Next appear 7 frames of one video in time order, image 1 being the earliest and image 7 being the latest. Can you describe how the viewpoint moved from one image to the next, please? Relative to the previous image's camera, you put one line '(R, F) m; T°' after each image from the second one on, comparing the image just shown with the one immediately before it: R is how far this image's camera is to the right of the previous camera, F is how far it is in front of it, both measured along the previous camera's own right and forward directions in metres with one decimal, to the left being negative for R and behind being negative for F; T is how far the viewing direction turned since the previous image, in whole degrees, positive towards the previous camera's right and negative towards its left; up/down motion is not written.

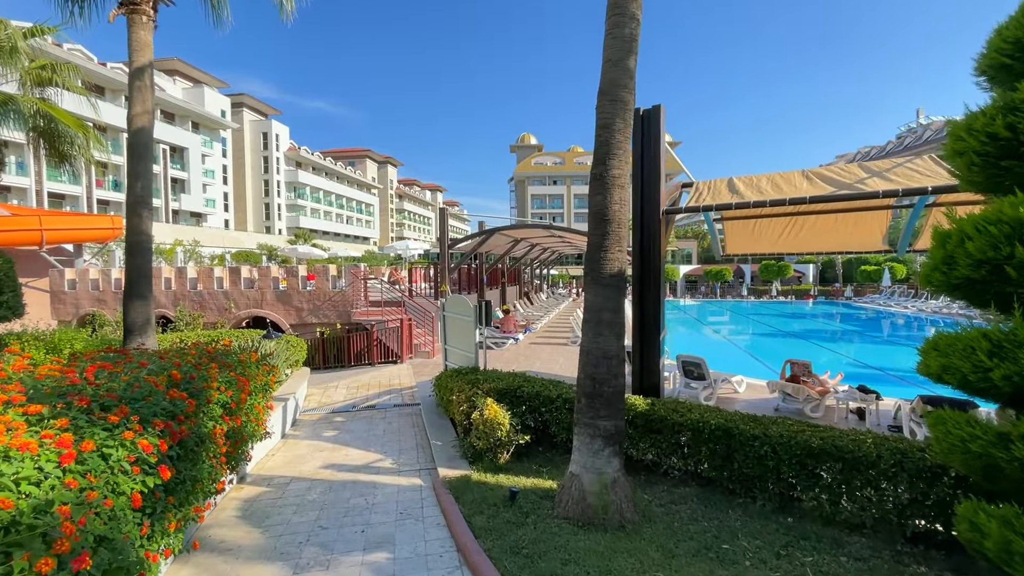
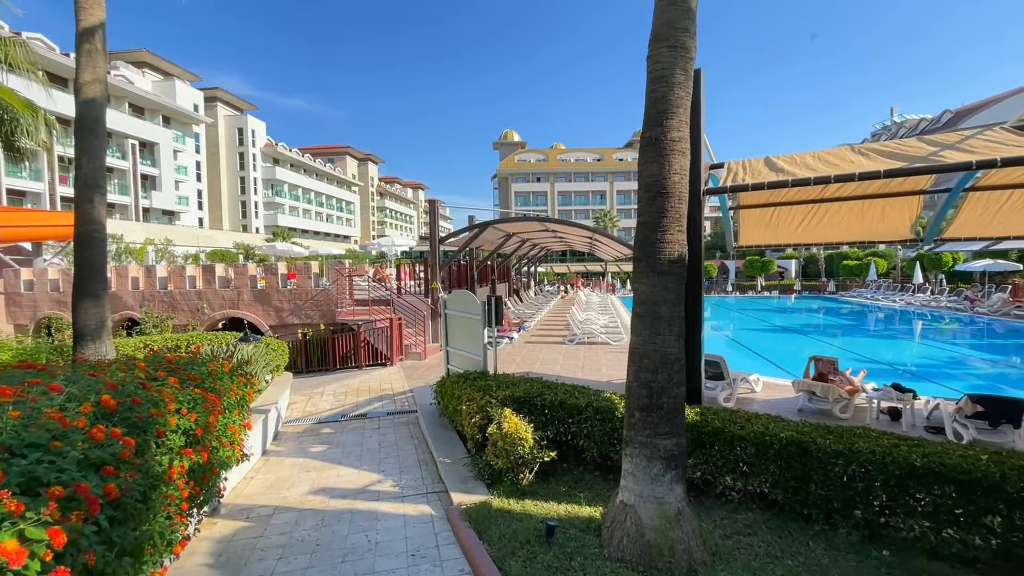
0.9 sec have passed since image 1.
(-0.4, +0.7) m; +2°
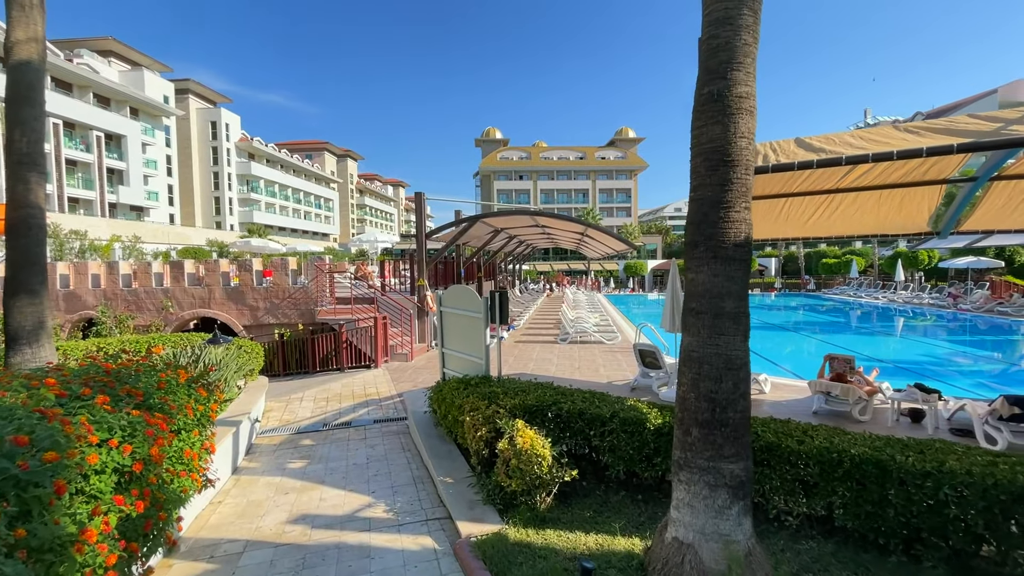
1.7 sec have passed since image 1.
(-0.3, +0.6) m; +2°
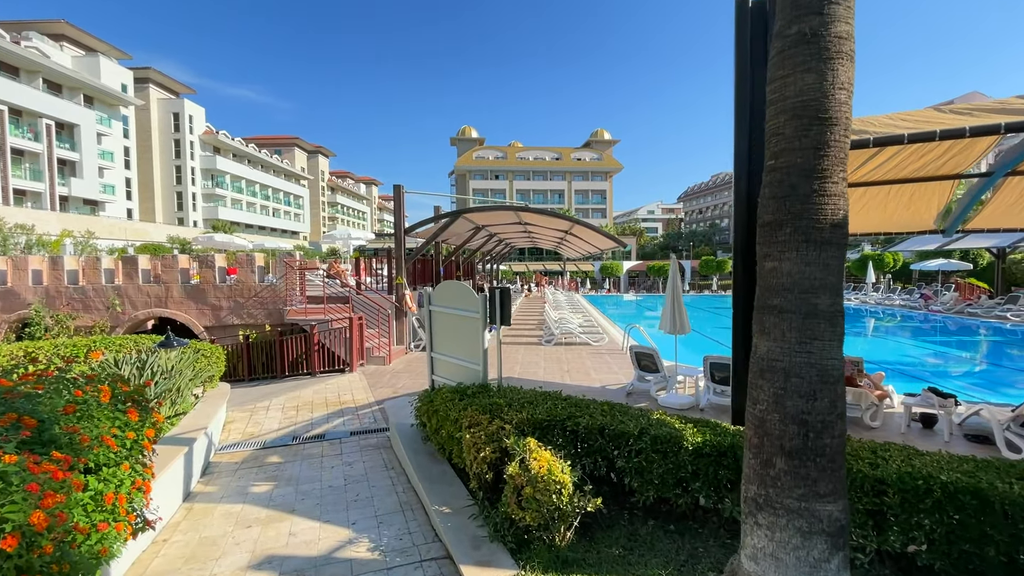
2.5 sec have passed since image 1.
(-0.3, +0.6) m; +3°
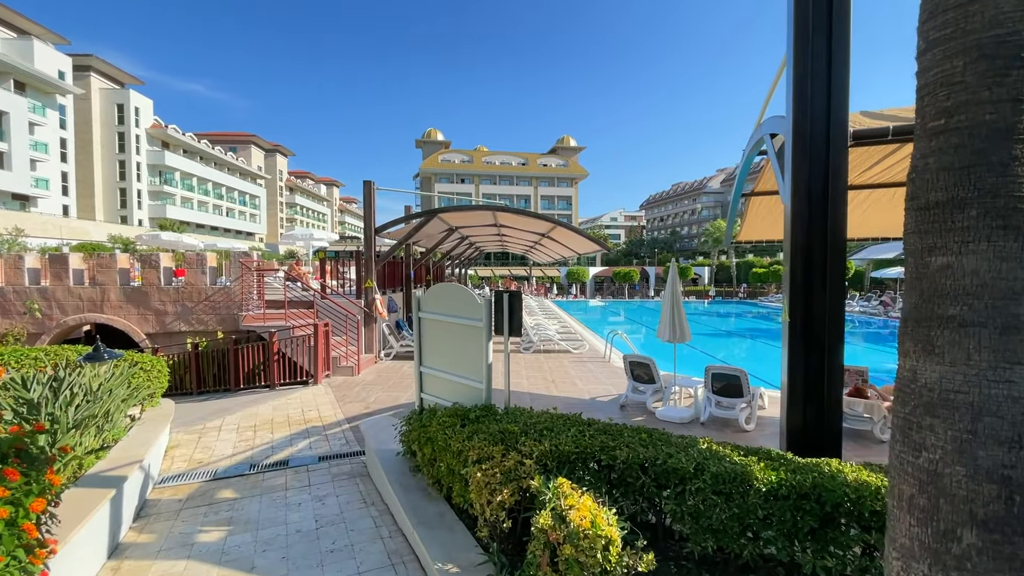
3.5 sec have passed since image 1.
(-0.4, +0.7) m; +4°
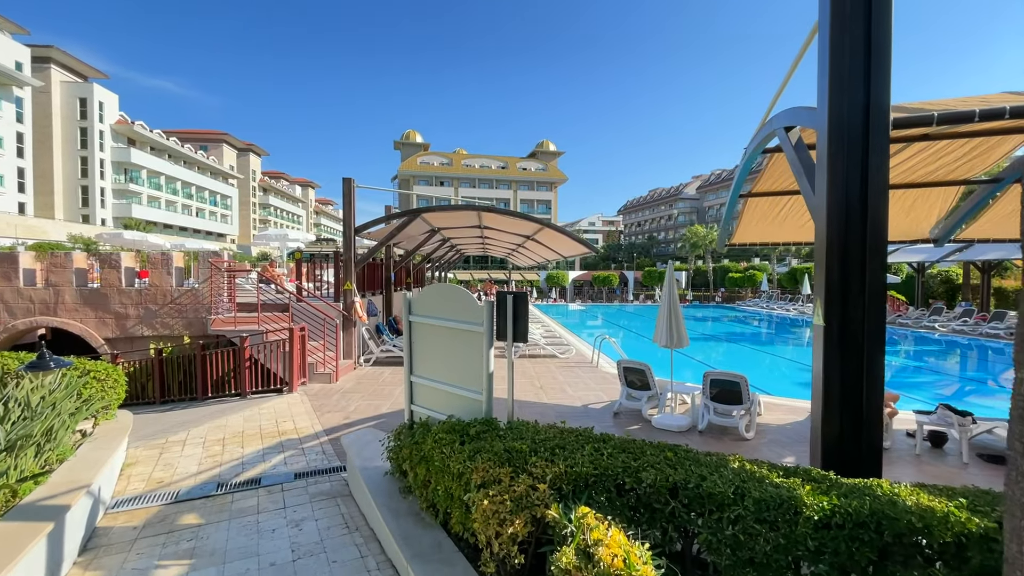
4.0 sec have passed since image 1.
(-0.2, +0.4) m; +3°
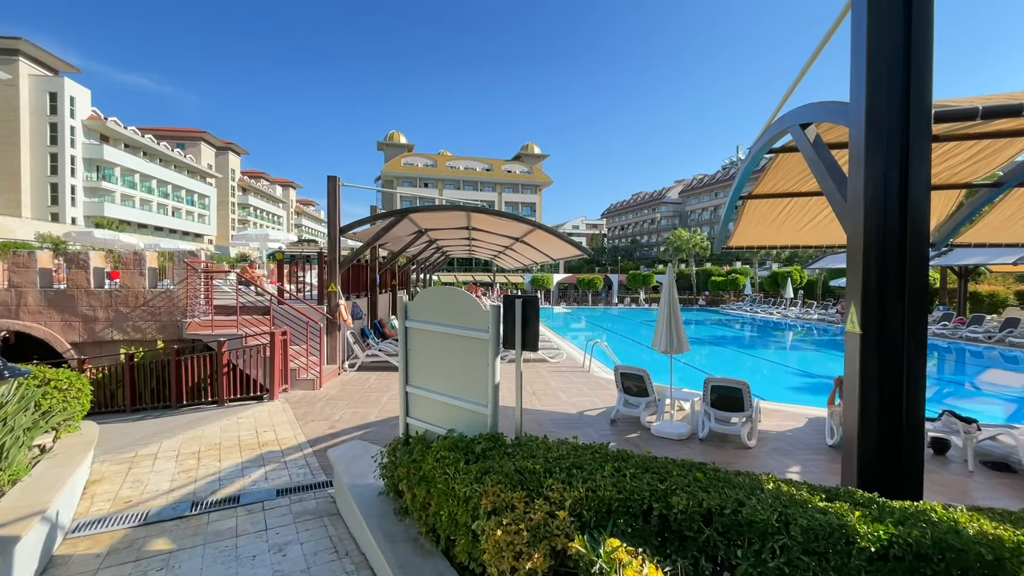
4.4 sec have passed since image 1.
(-0.2, +0.3) m; +2°
